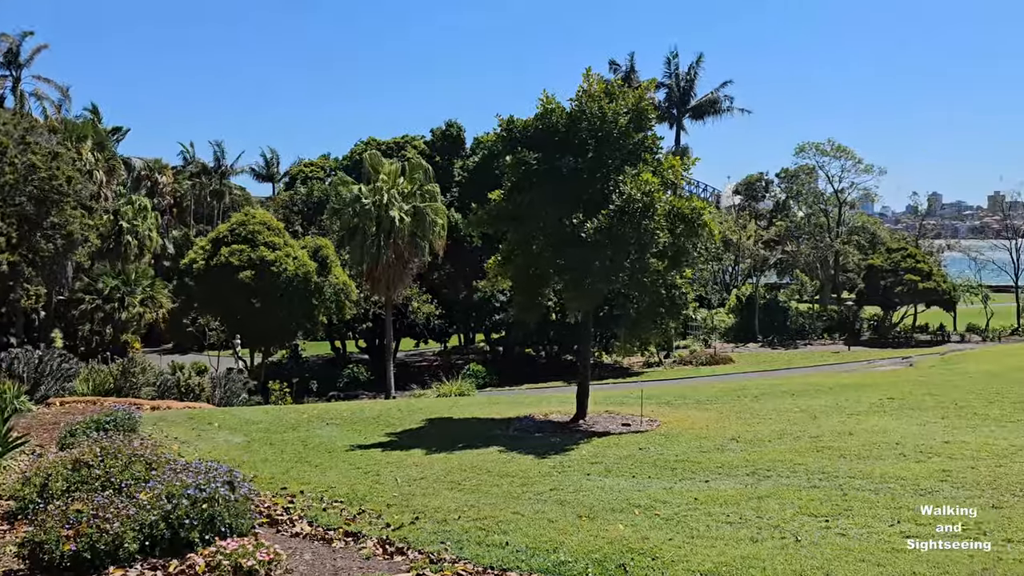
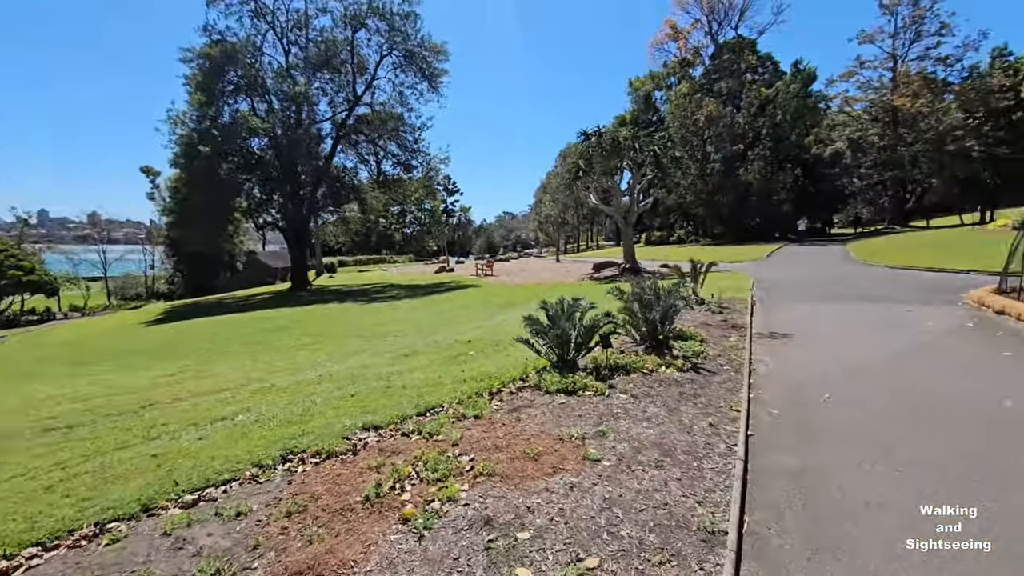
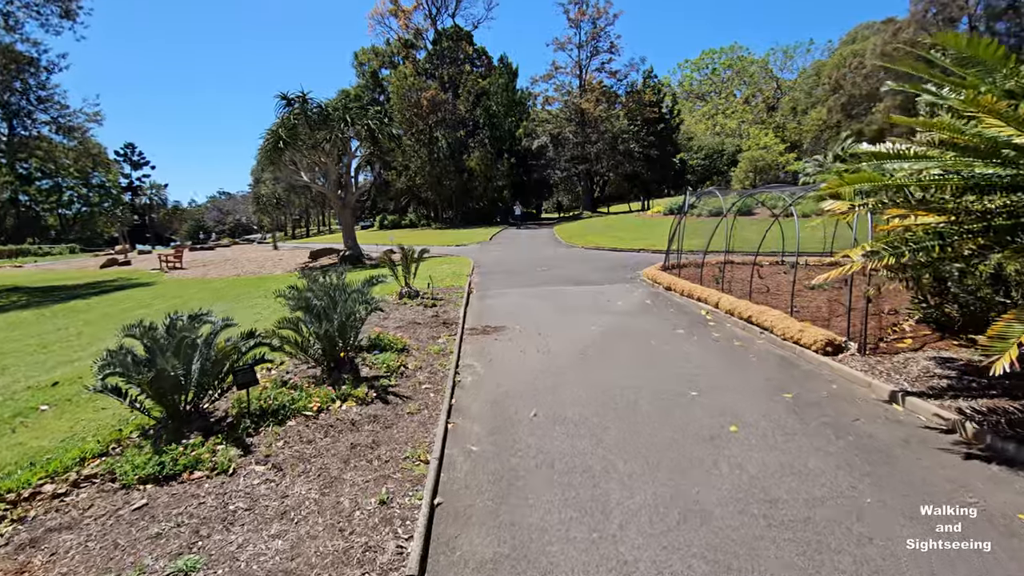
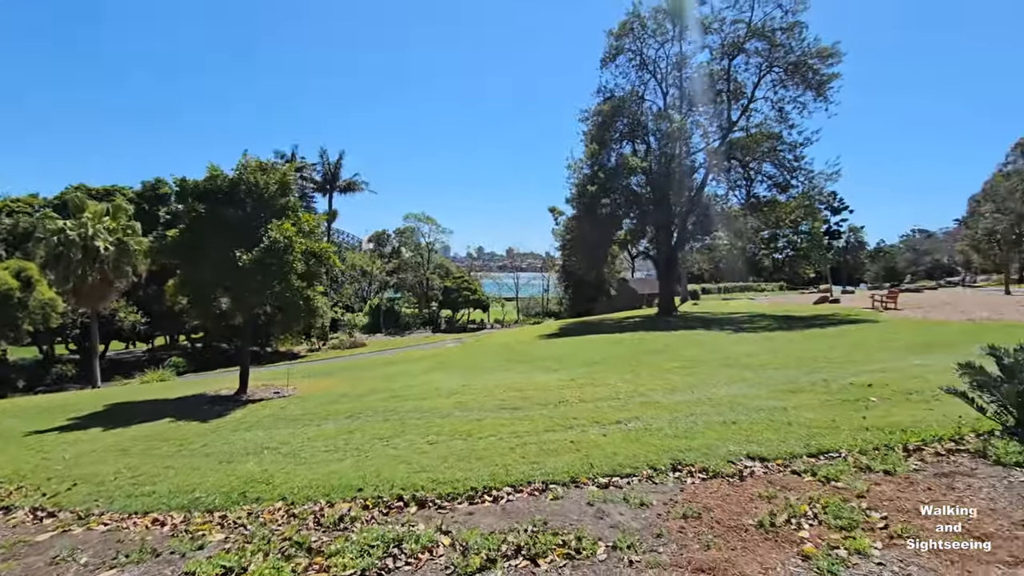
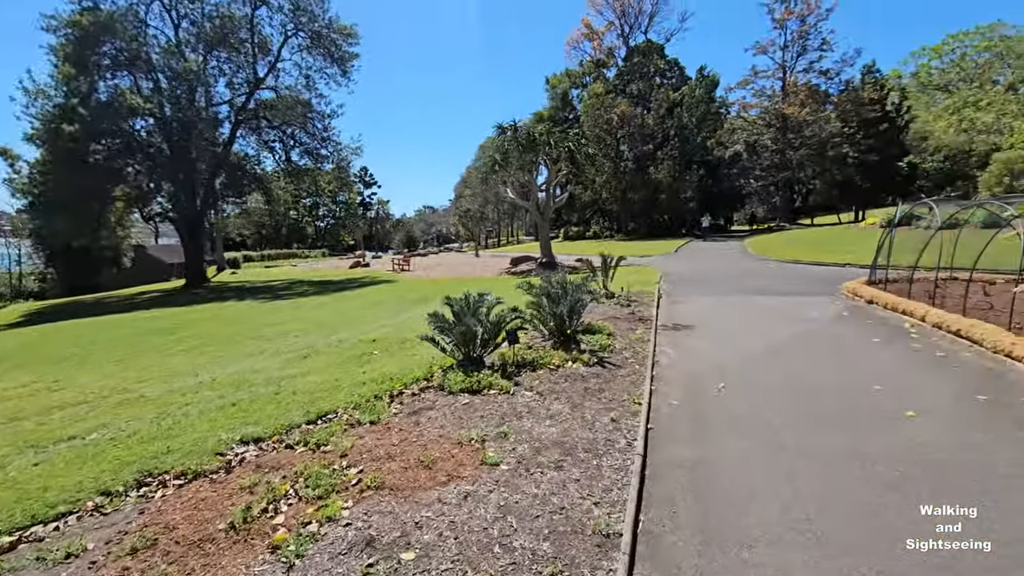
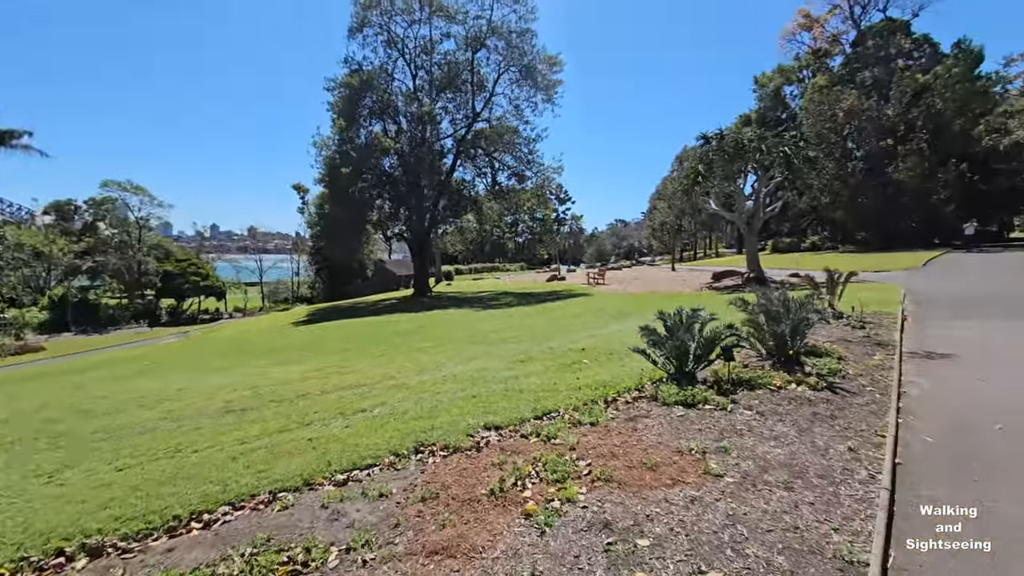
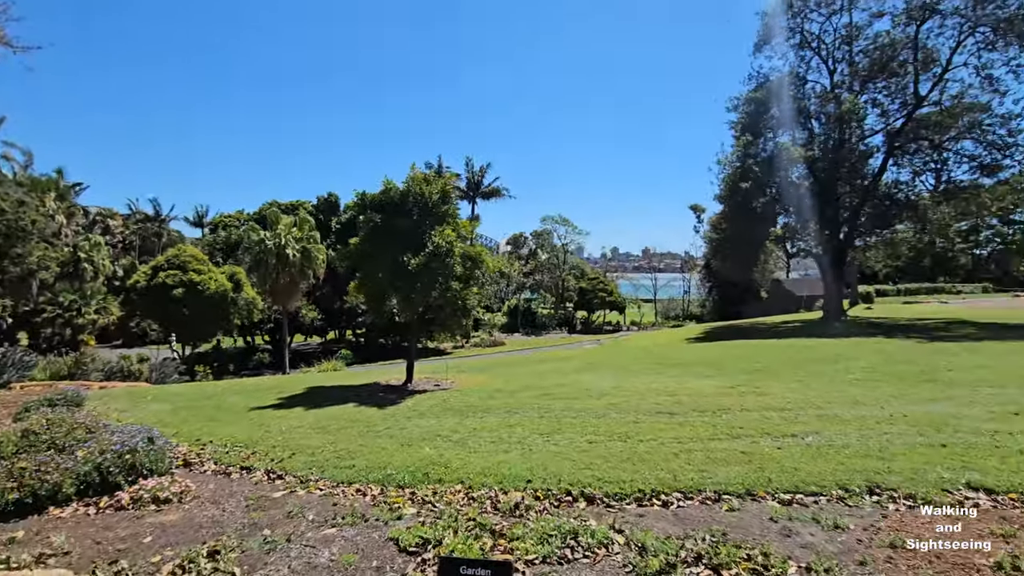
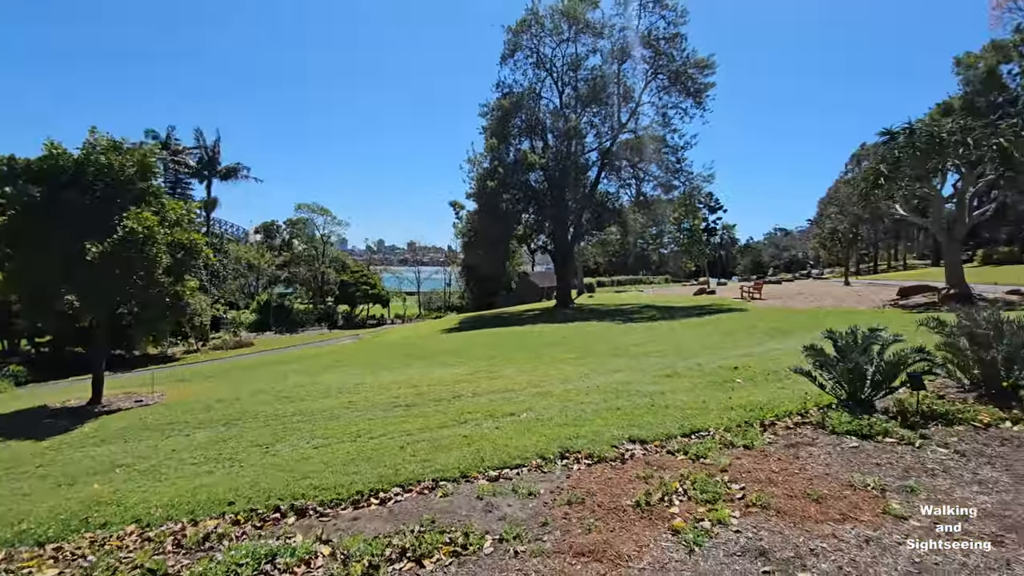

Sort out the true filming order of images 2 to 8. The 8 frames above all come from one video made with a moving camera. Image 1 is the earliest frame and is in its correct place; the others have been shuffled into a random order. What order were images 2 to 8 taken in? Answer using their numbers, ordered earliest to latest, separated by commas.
7, 4, 8, 6, 2, 5, 3
